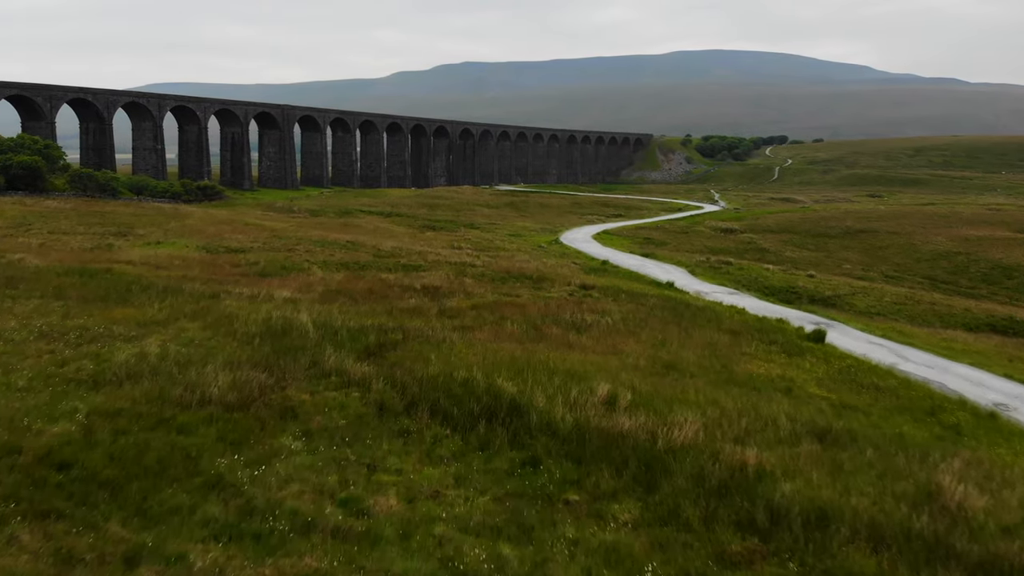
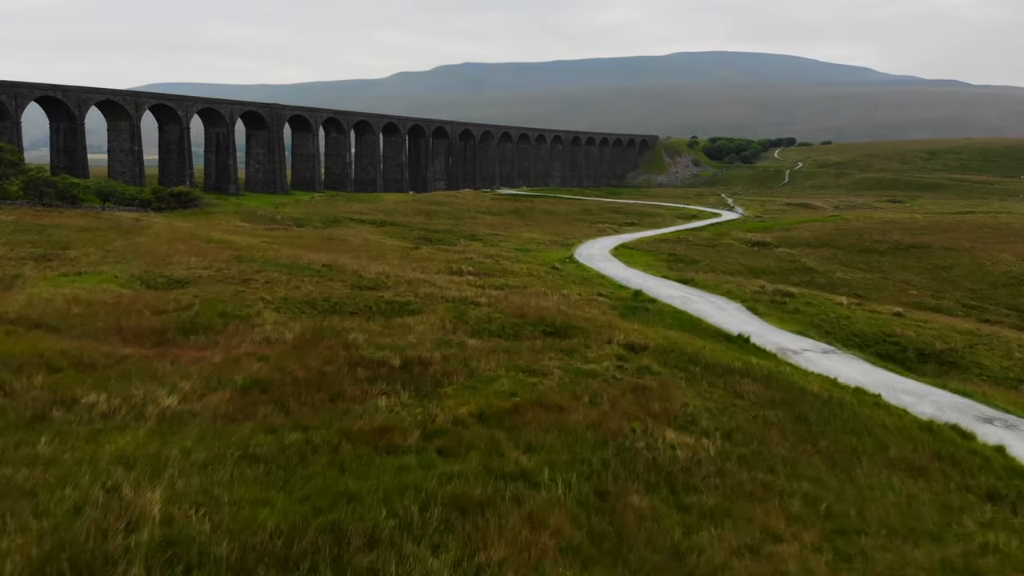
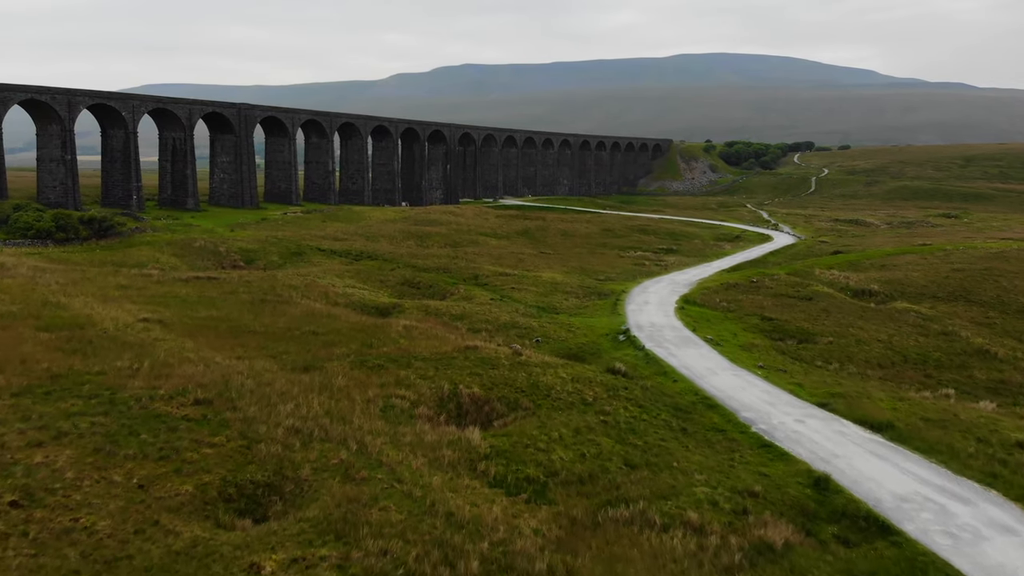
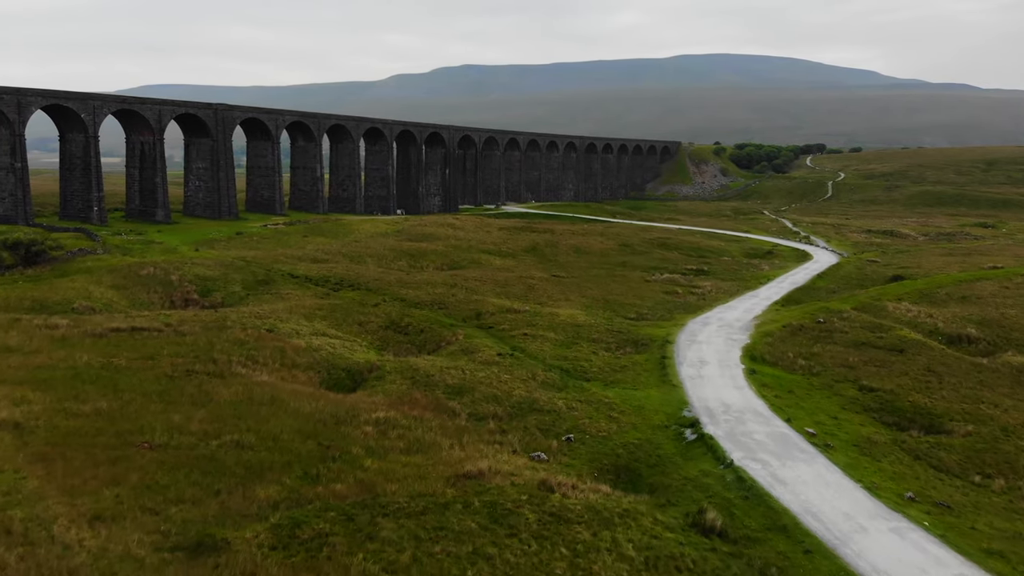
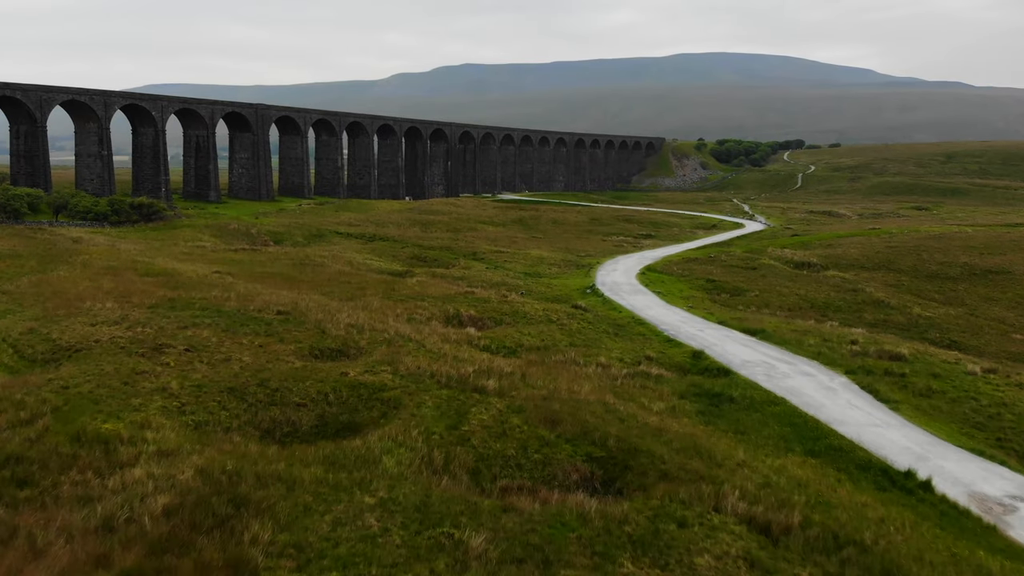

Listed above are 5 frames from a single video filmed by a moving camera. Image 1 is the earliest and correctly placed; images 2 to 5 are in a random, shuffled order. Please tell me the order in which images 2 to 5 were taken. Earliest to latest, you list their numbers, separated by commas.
2, 5, 3, 4
